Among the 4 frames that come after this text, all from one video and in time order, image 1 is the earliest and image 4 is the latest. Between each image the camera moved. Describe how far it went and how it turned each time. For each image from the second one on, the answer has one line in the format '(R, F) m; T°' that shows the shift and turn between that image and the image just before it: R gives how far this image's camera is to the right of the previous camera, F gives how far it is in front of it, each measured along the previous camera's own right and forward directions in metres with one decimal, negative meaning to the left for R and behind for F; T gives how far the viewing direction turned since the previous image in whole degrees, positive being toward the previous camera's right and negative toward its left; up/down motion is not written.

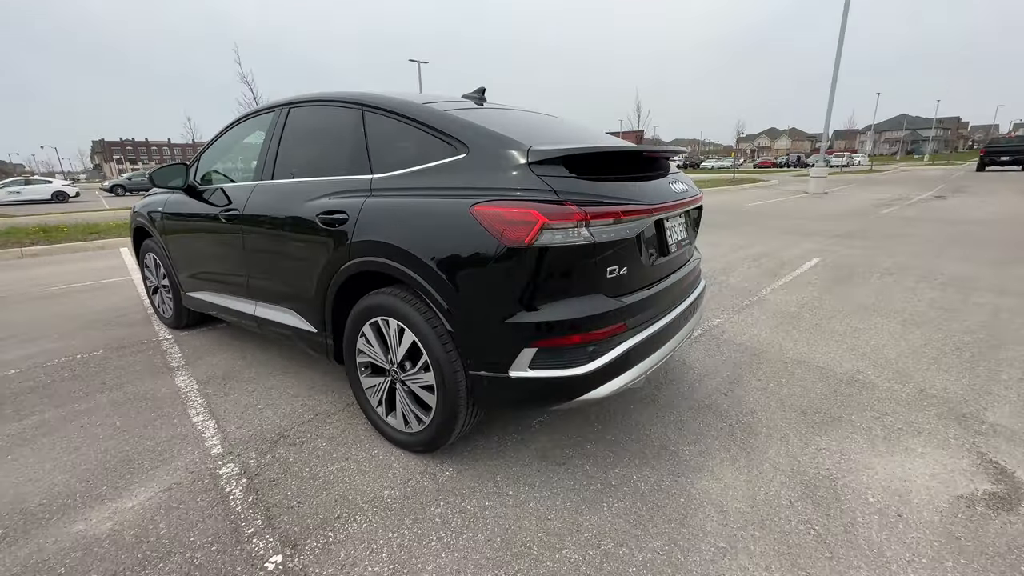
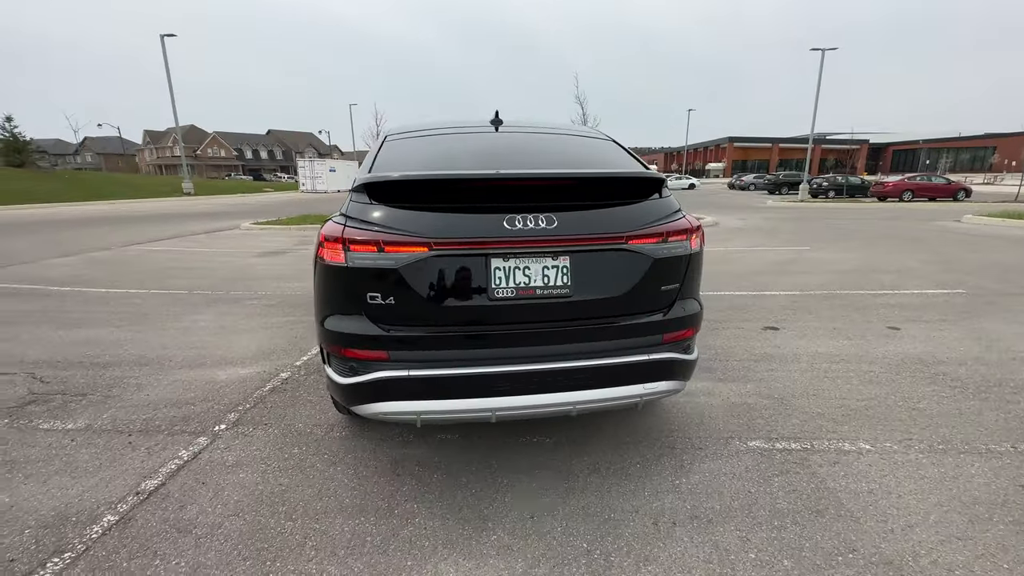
(+2.3, +1.0) m; -44°
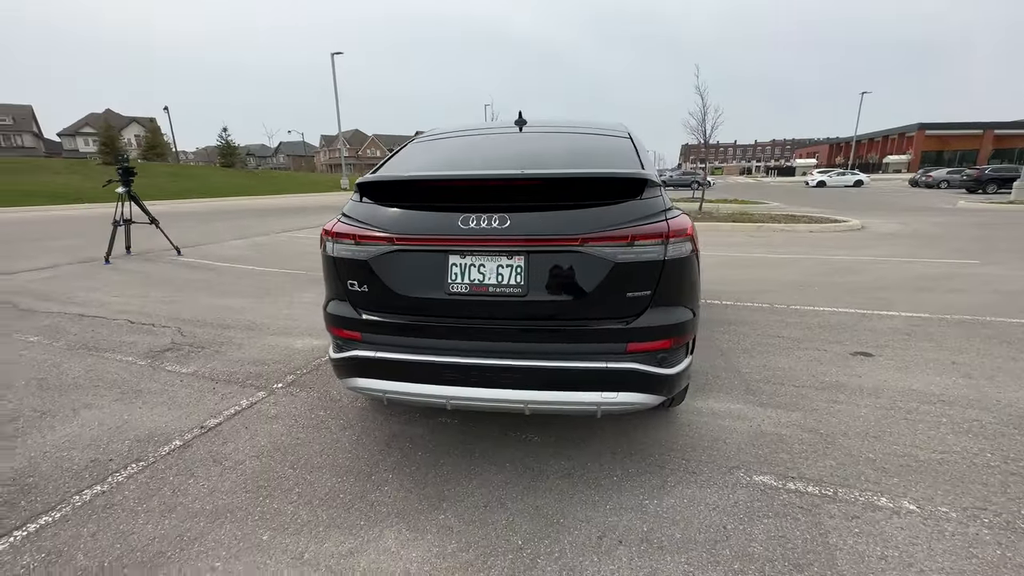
(+0.8, 0.0) m; -16°
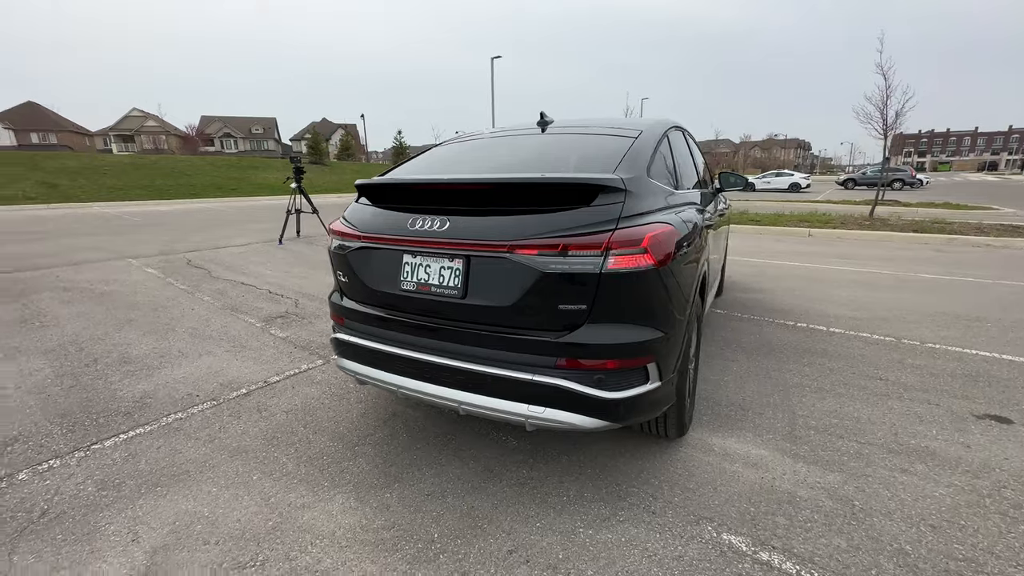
(+1.0, +0.1) m; -18°
